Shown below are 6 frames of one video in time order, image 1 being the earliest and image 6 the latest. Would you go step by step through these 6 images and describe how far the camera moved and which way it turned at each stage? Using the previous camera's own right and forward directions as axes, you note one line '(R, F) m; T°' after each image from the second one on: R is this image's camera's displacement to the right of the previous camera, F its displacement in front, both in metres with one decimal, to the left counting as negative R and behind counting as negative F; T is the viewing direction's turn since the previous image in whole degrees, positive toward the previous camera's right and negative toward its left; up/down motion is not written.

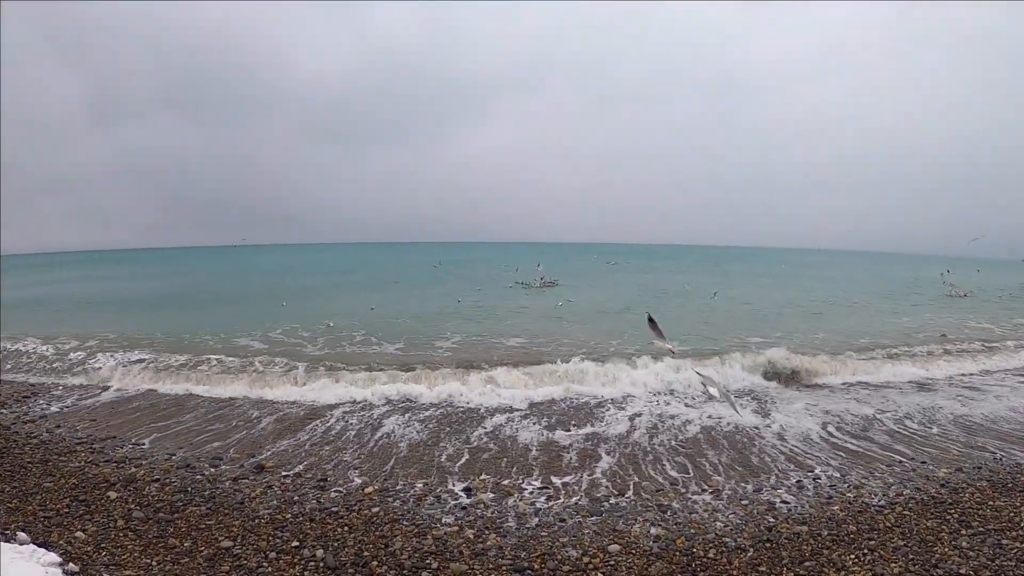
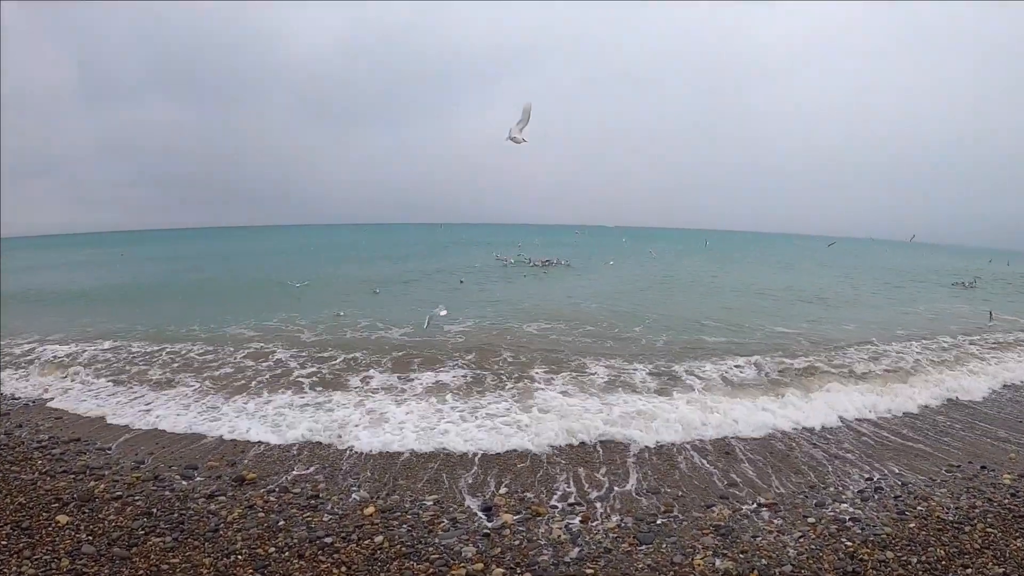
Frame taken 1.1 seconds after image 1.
(-0.4, +1.3) m; 0°
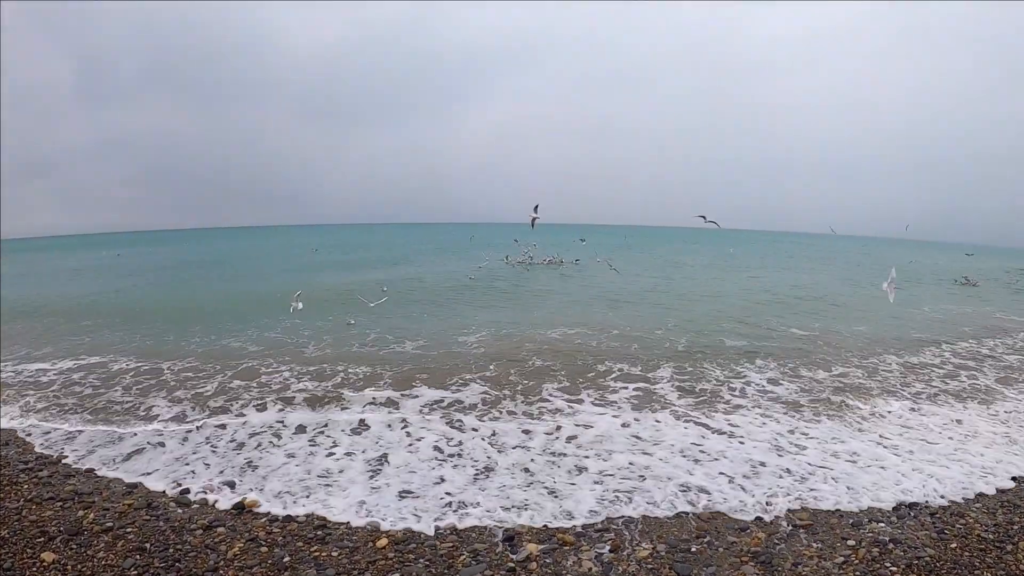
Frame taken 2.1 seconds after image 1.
(-0.3, +0.5) m; 0°
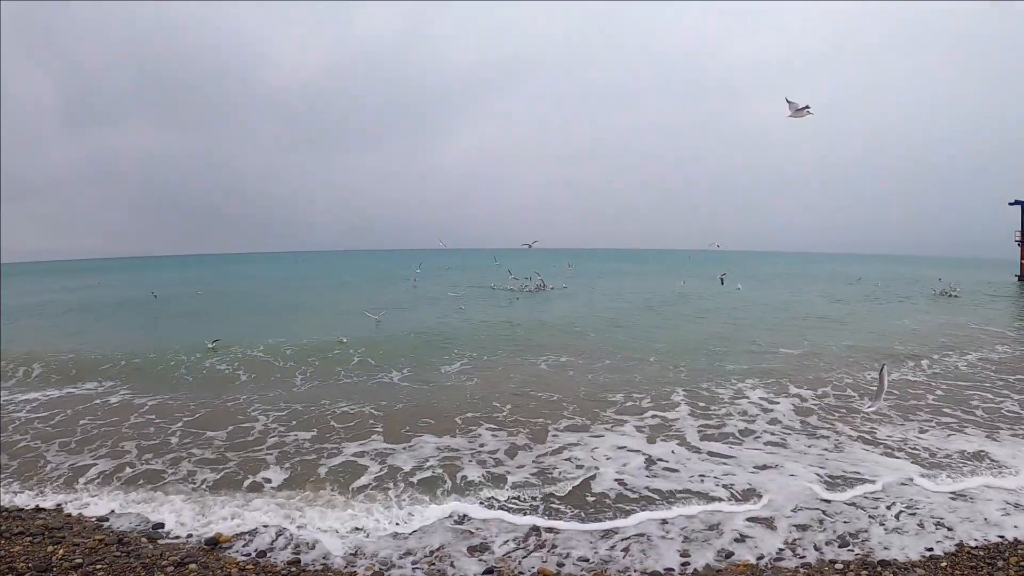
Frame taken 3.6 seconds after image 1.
(+0.2, 0.0) m; +1°
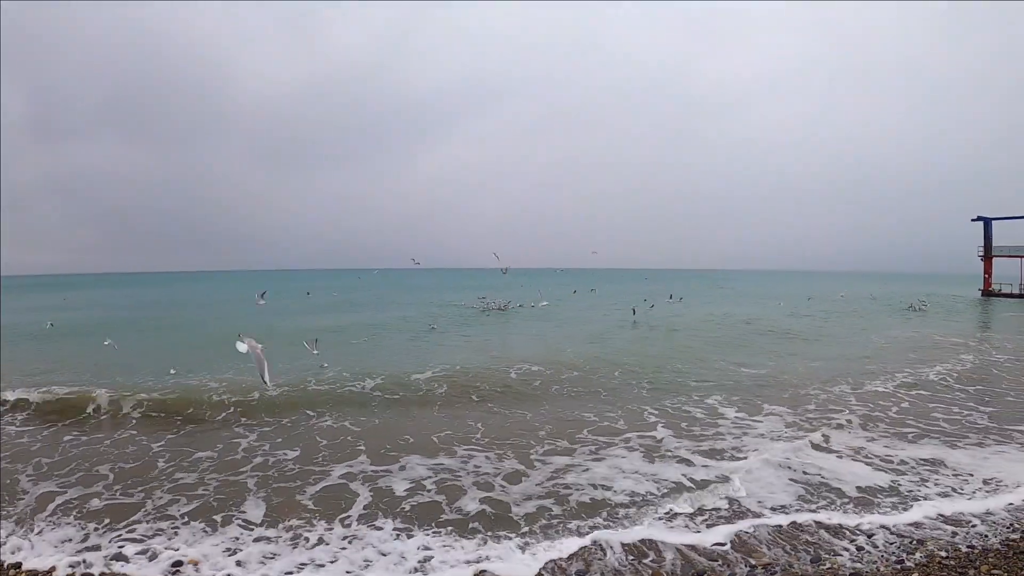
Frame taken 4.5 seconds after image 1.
(-0.2, -0.2) m; +2°
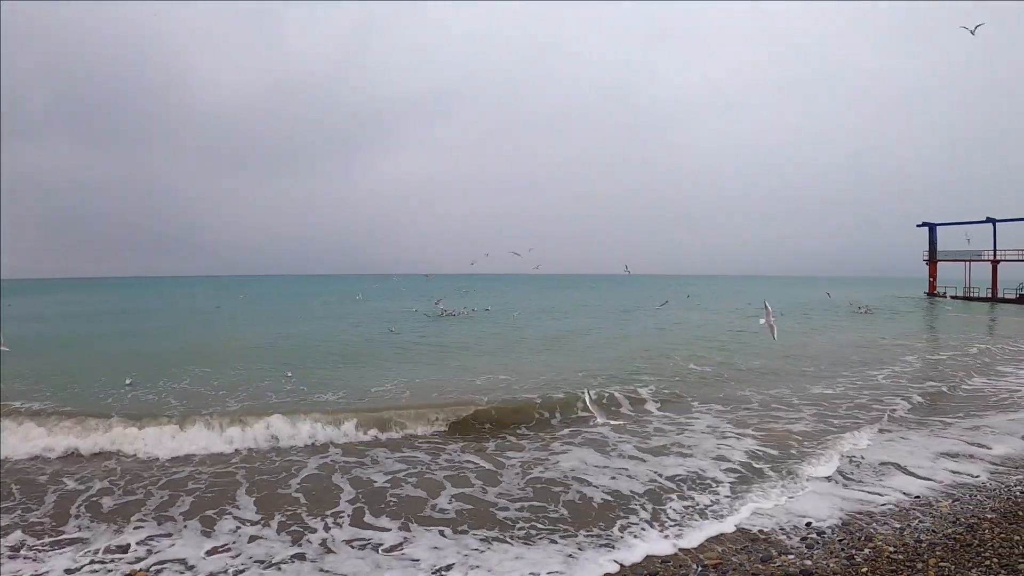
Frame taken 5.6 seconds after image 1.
(+0.3, -0.2) m; +2°
